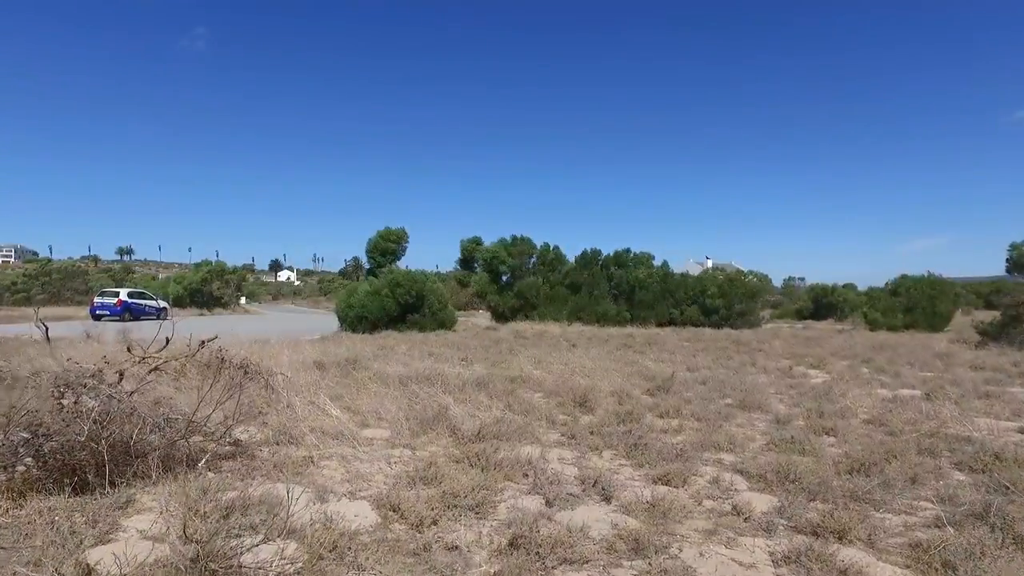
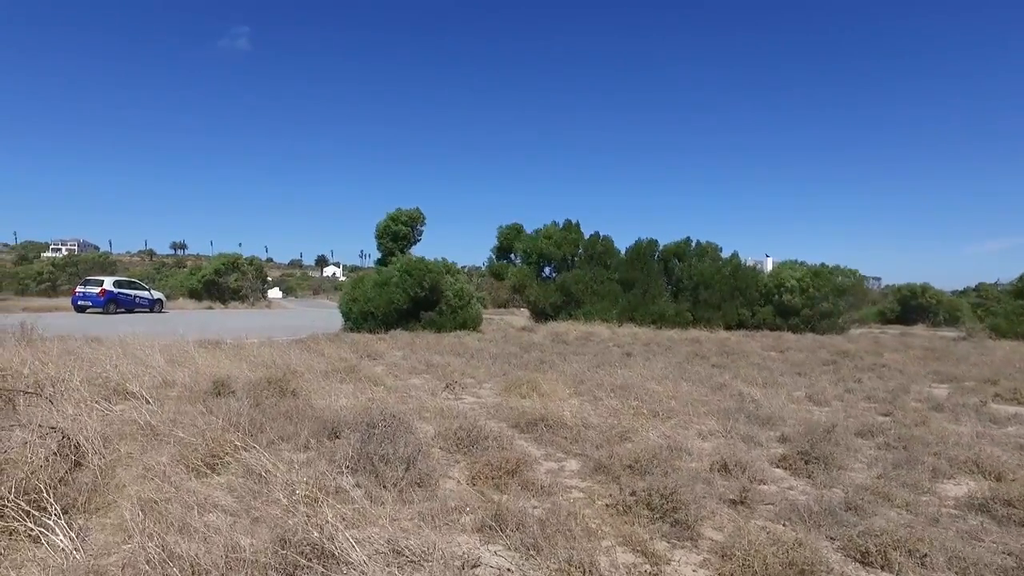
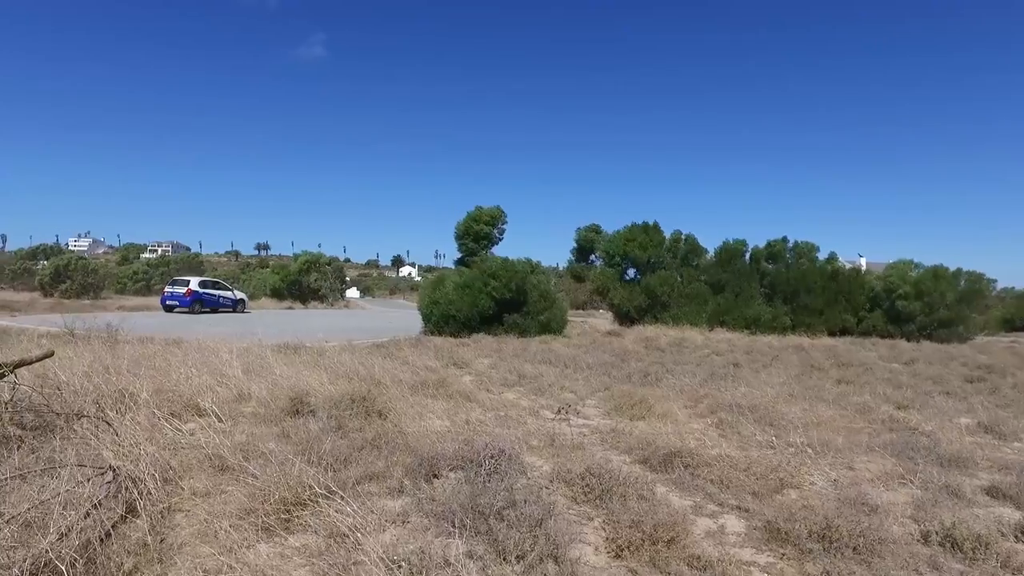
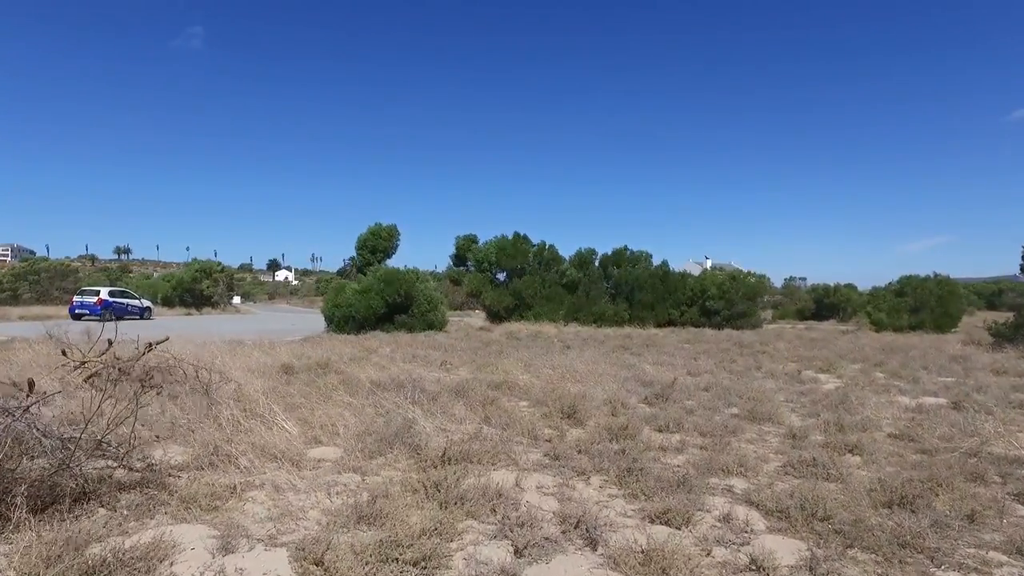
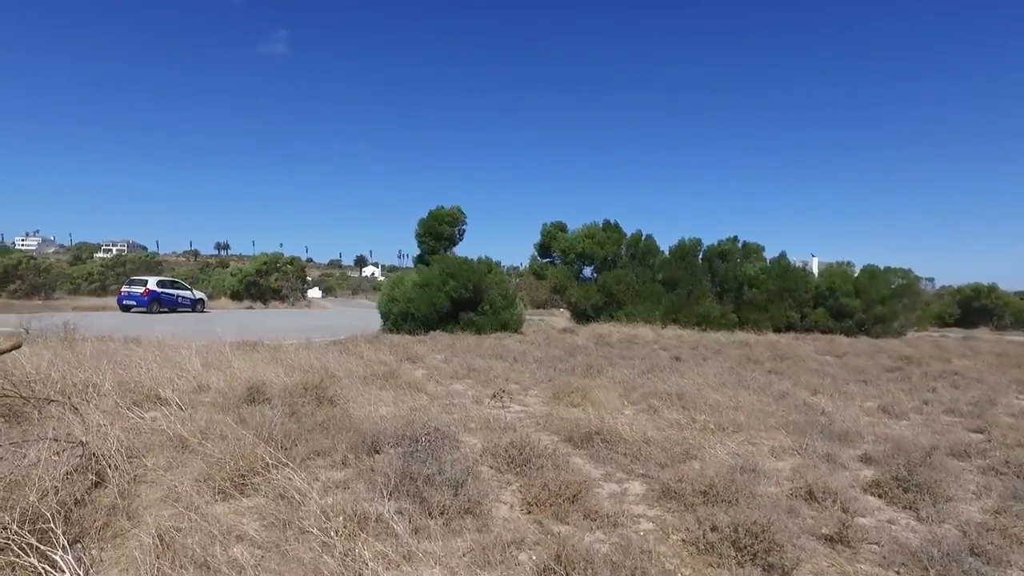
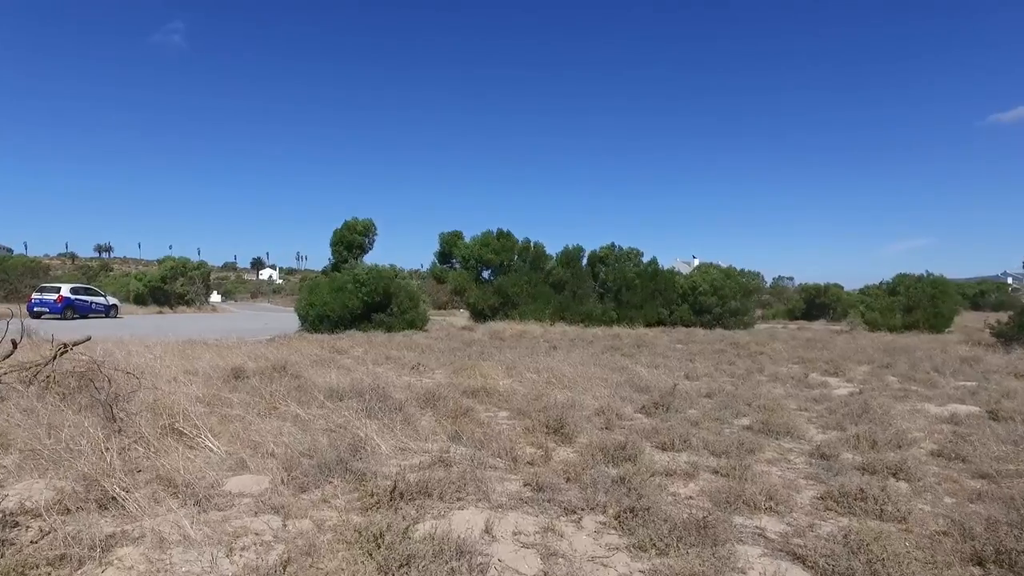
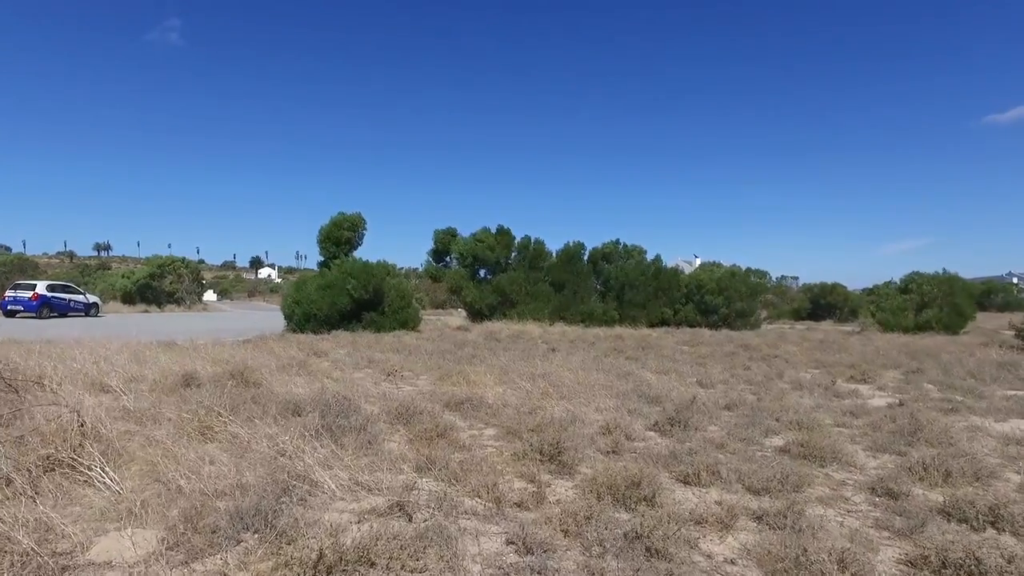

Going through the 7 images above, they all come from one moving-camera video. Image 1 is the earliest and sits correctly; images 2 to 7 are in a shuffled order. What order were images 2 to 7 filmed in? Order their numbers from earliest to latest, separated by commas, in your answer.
4, 6, 7, 2, 5, 3
